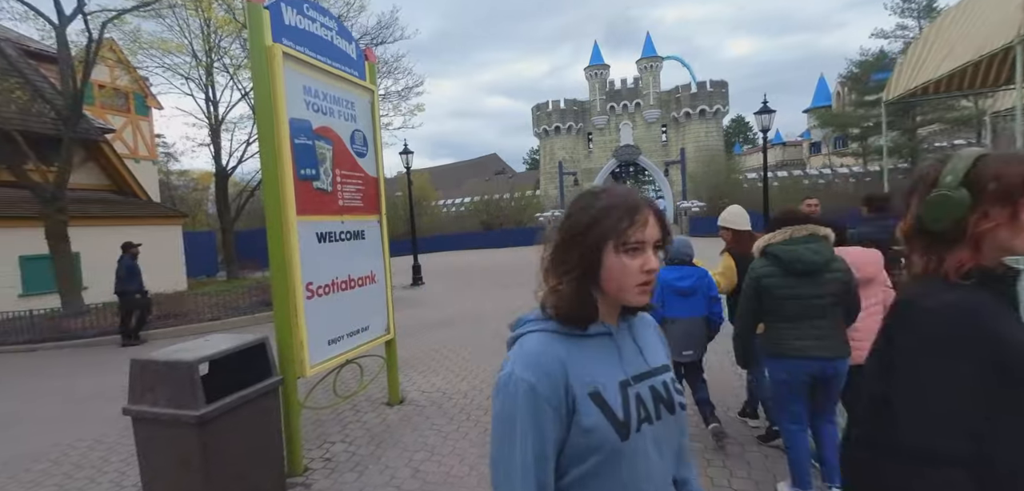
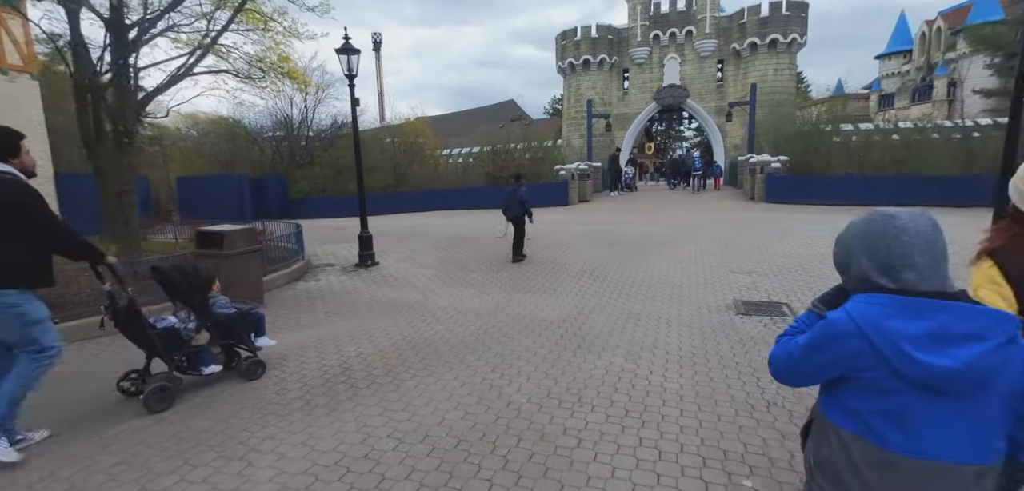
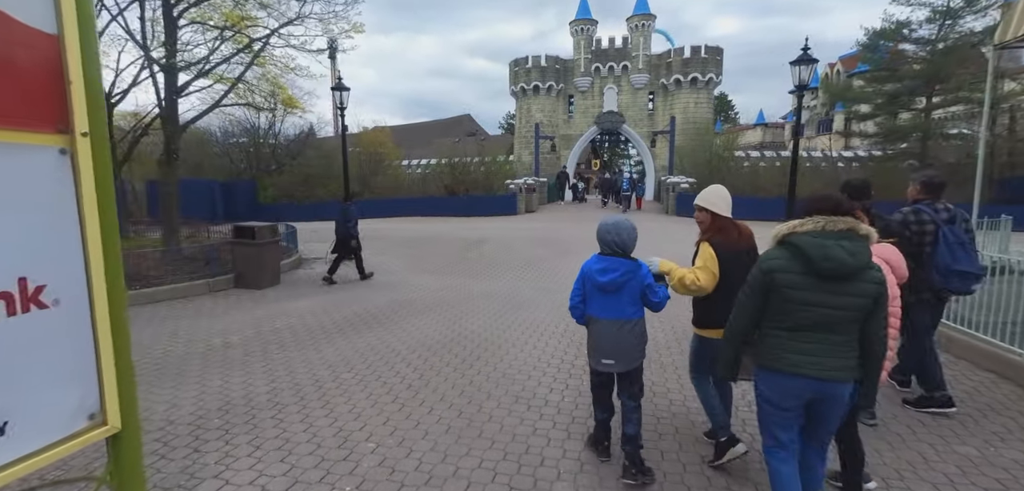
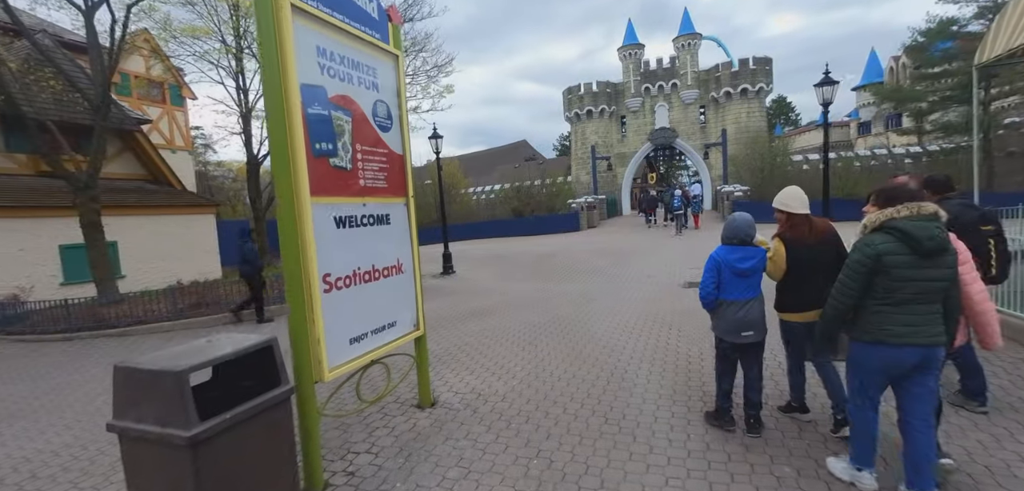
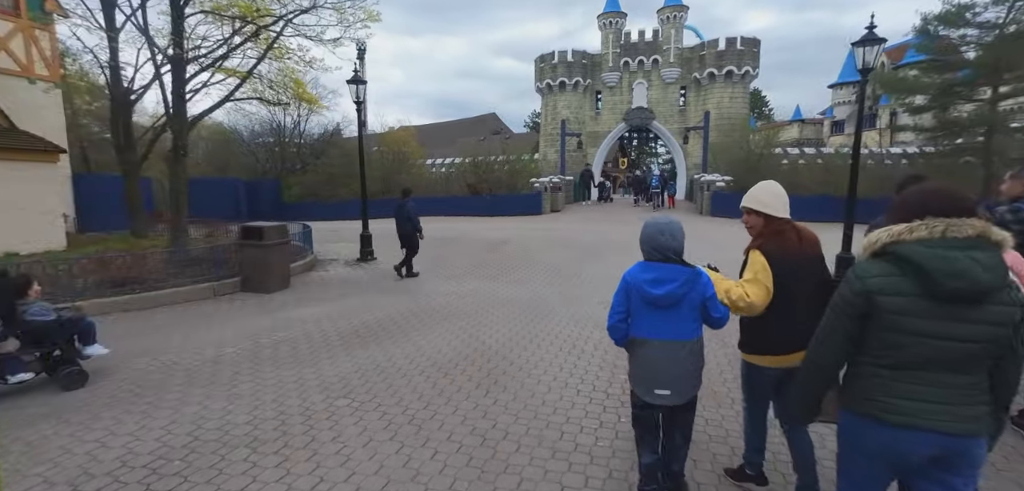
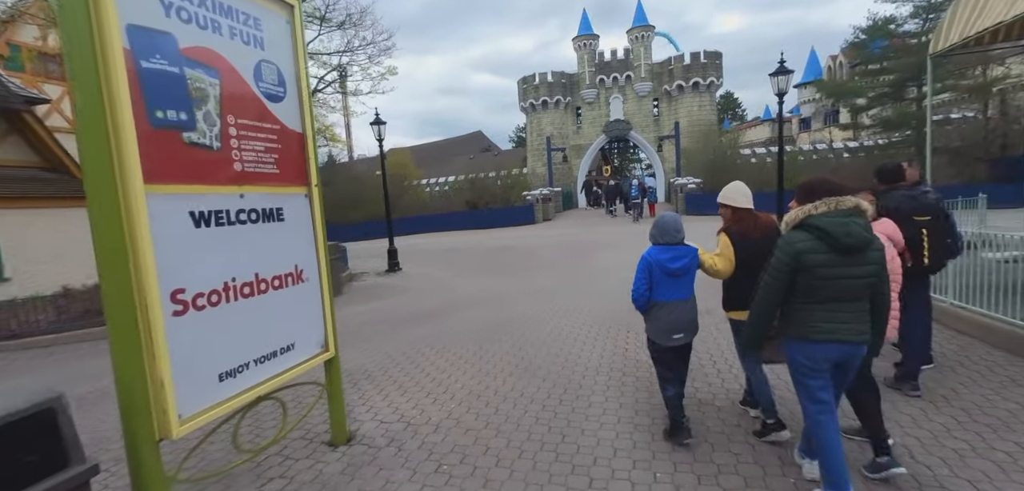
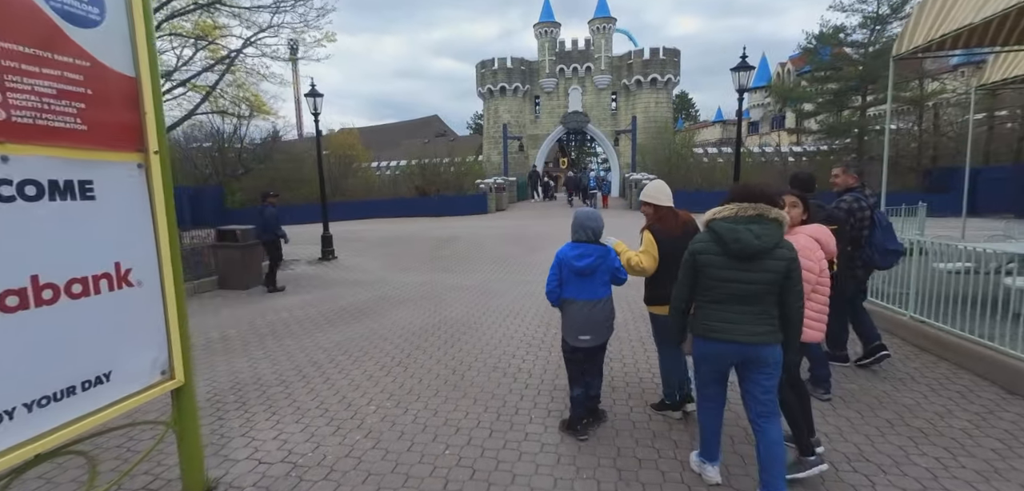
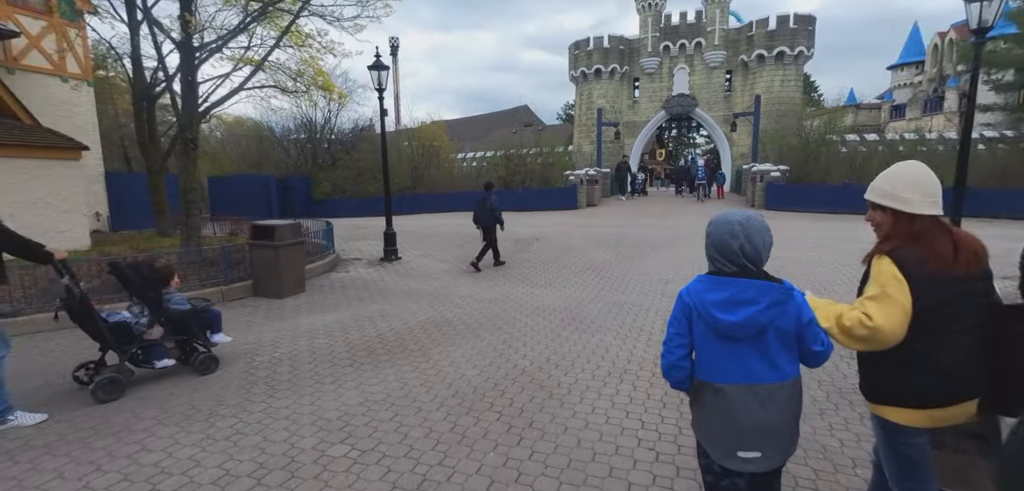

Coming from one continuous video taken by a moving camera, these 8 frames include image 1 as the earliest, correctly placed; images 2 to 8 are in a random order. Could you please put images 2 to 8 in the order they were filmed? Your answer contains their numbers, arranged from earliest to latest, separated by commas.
4, 6, 7, 3, 5, 8, 2
